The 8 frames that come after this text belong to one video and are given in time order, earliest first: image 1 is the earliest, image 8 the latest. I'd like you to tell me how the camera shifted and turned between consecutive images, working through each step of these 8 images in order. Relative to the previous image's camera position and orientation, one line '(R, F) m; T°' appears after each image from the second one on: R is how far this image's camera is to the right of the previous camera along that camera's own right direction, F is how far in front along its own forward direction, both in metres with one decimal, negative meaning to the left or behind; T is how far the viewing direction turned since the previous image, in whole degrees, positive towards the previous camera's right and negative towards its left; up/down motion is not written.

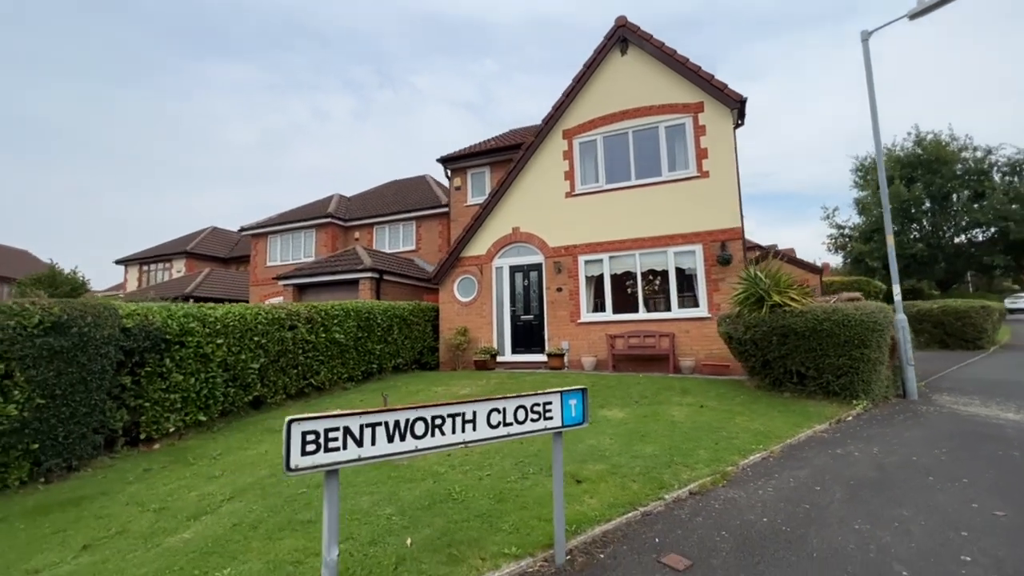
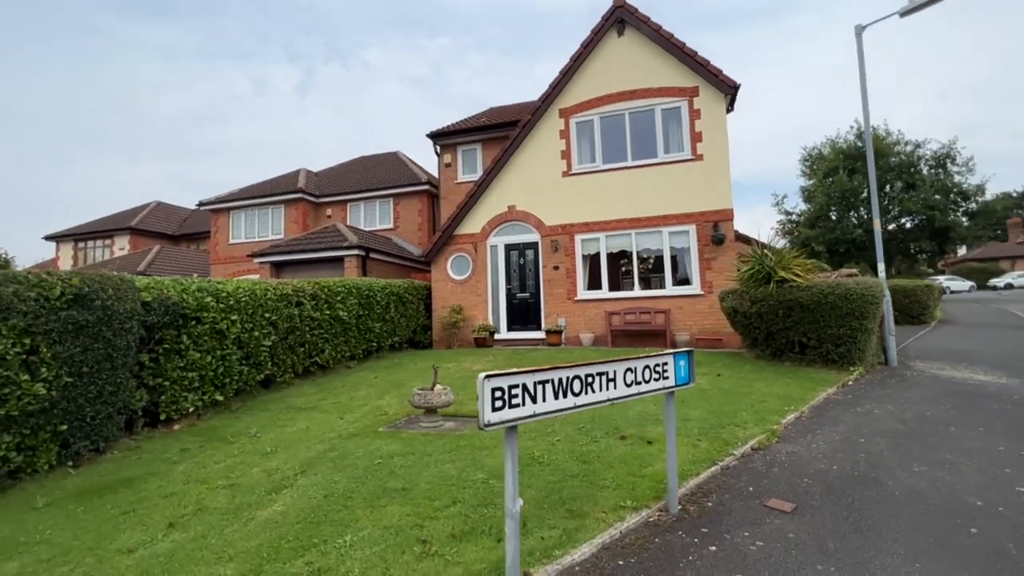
(-1.4, 0.0) m; +6°
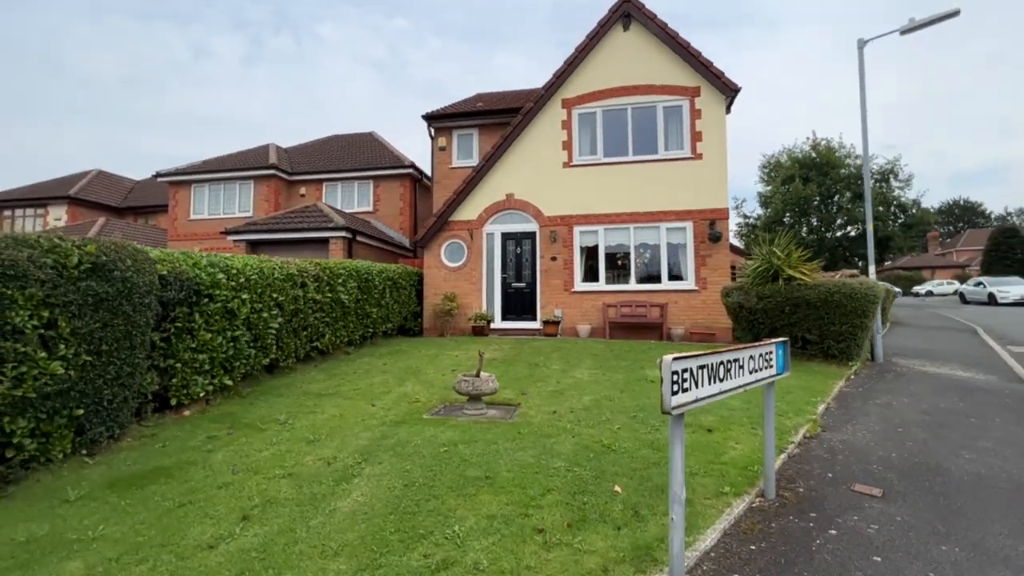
(-1.4, +0.2) m; +6°
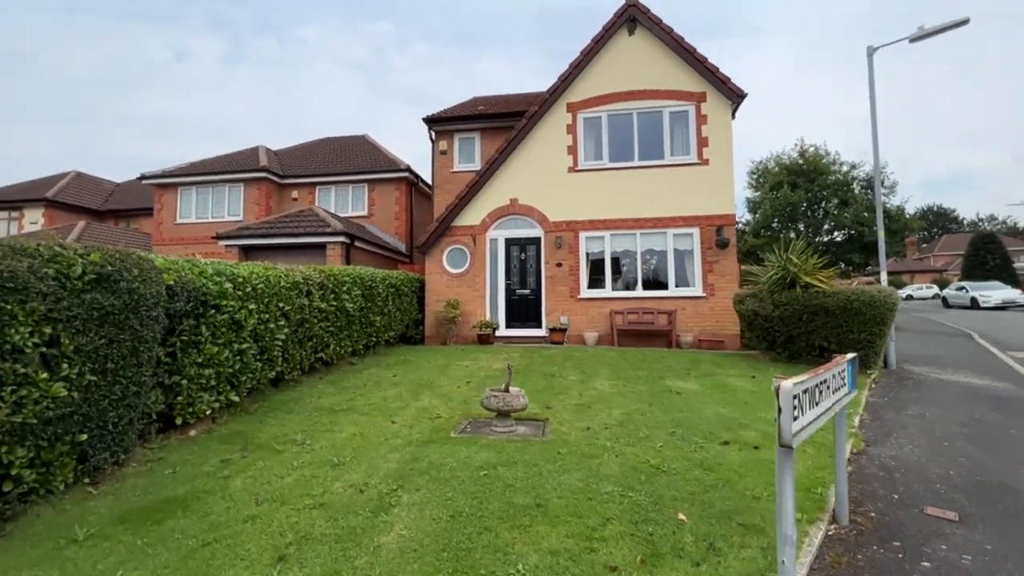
(-0.6, +0.3) m; +2°
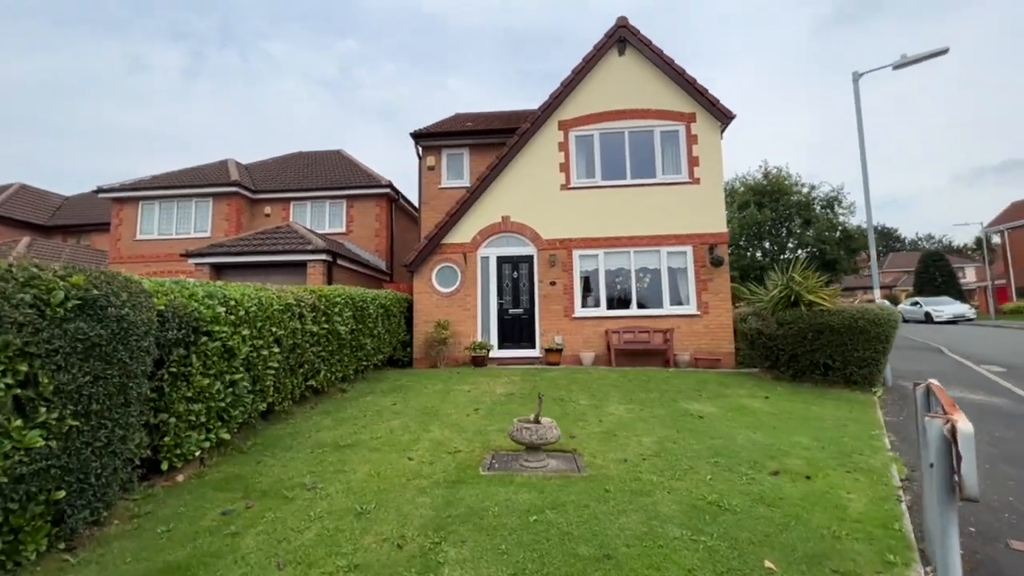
(-0.8, +0.4) m; +4°
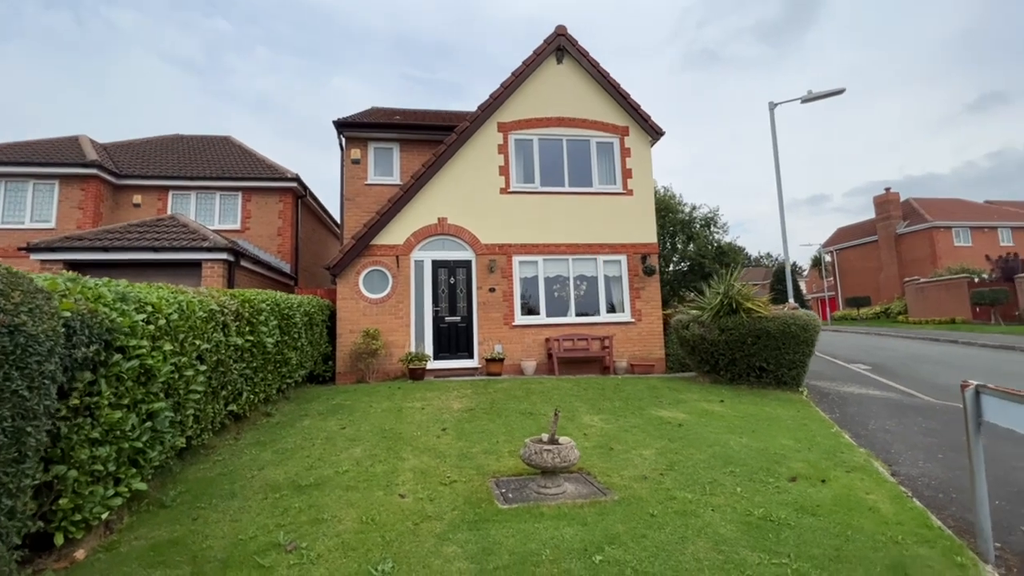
(-1.3, +0.8) m; +13°
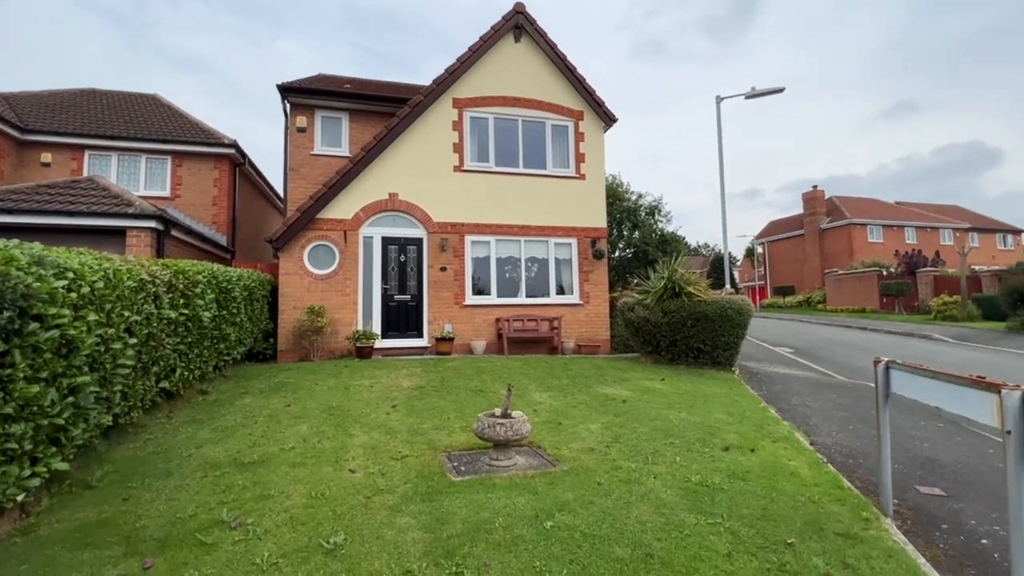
(-0.1, 0.0) m; +6°
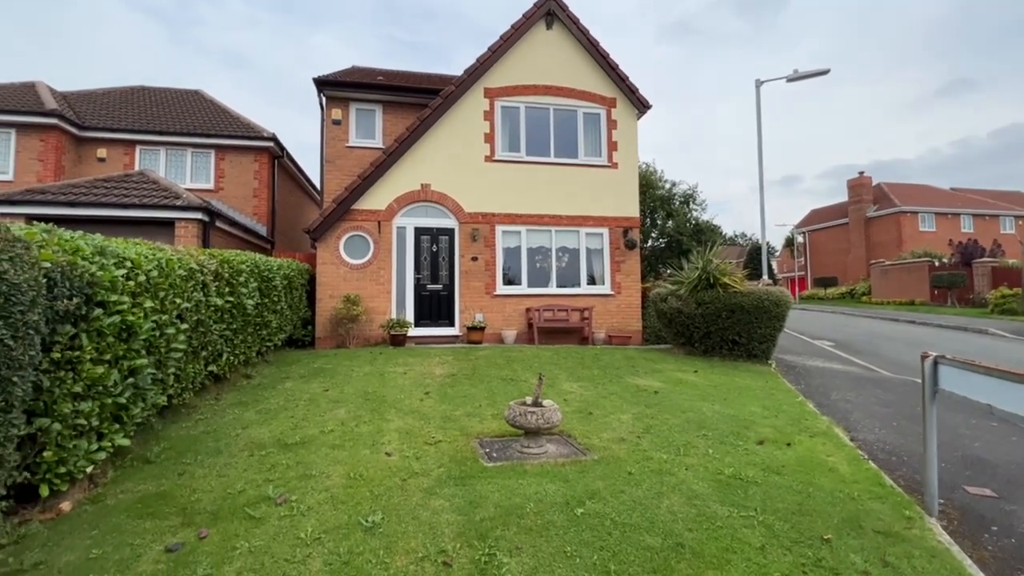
(0.0, 0.0) m; -4°
